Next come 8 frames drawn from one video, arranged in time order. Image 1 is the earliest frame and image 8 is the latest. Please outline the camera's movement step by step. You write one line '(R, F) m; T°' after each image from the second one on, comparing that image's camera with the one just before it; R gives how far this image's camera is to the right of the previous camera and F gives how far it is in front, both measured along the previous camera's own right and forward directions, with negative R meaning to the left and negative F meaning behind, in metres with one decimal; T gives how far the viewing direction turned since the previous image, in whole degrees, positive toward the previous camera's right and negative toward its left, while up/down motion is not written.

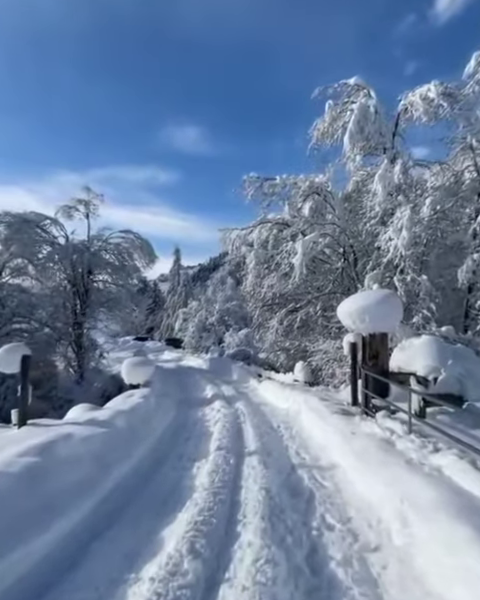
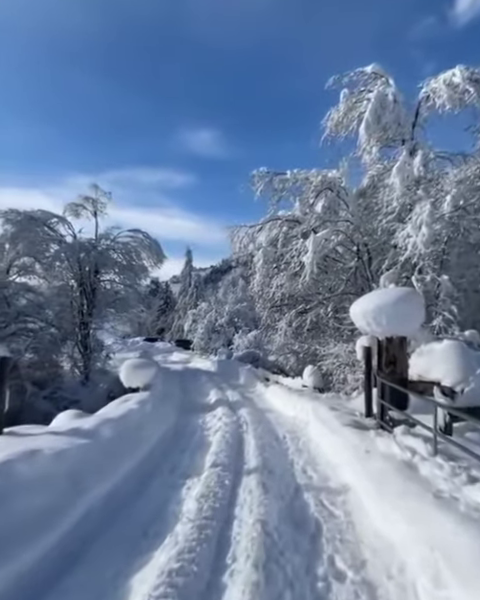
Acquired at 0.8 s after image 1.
(+0.1, +0.6) m; -2°
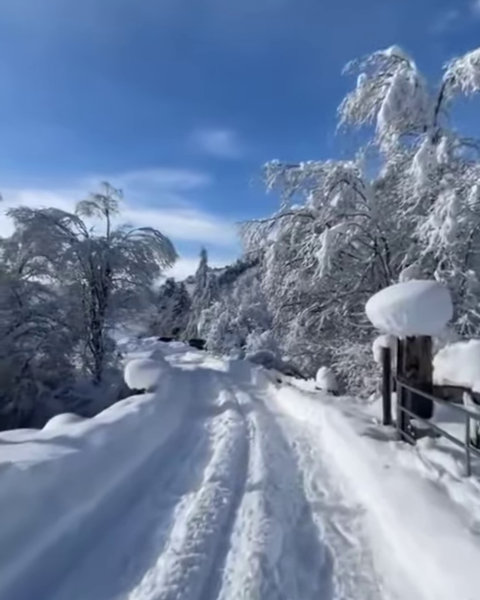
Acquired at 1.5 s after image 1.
(+0.1, +0.5) m; -2°
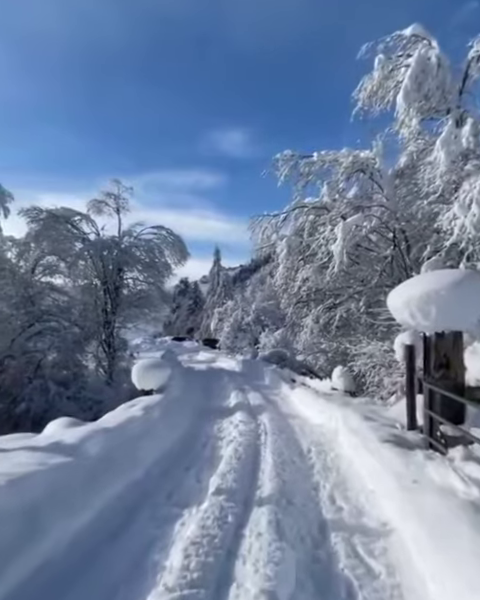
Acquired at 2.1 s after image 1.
(+0.1, +0.4) m; -2°
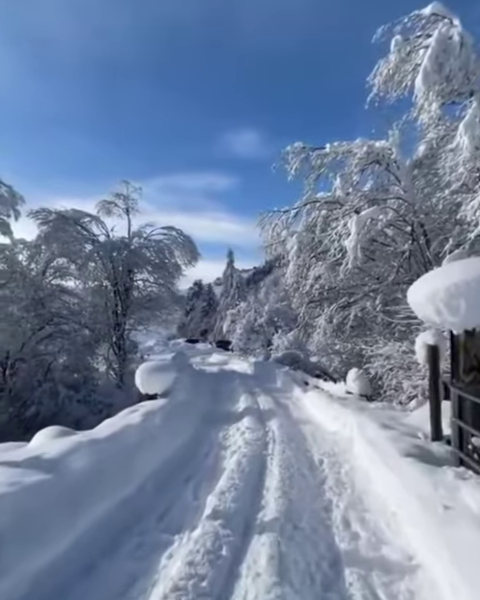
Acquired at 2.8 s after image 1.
(+0.1, +0.4) m; -2°
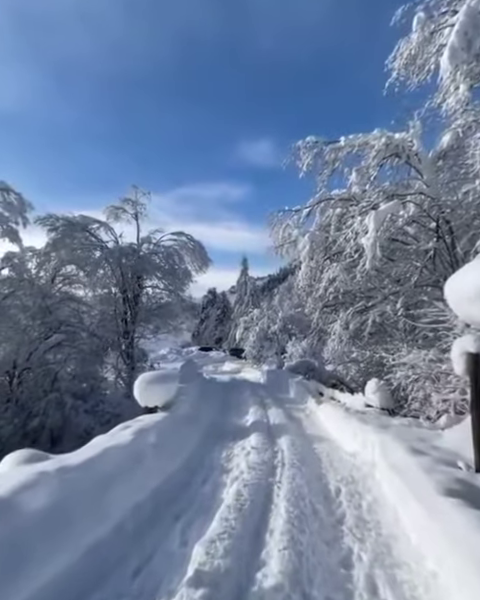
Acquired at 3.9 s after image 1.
(+0.2, +0.7) m; -2°
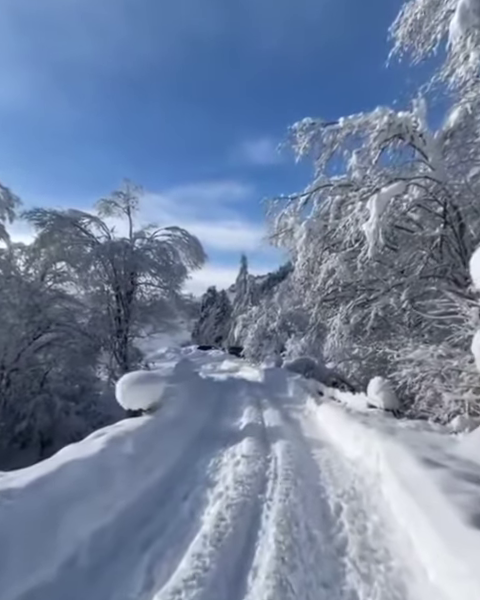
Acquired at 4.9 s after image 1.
(+0.2, +0.6) m; 0°
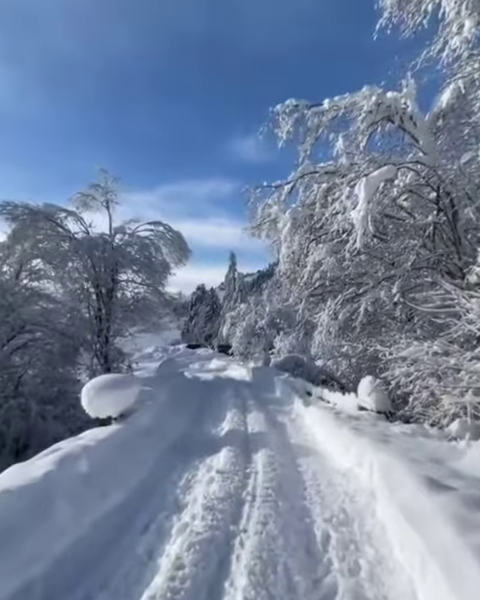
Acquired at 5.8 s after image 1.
(+0.2, +0.6) m; +2°
